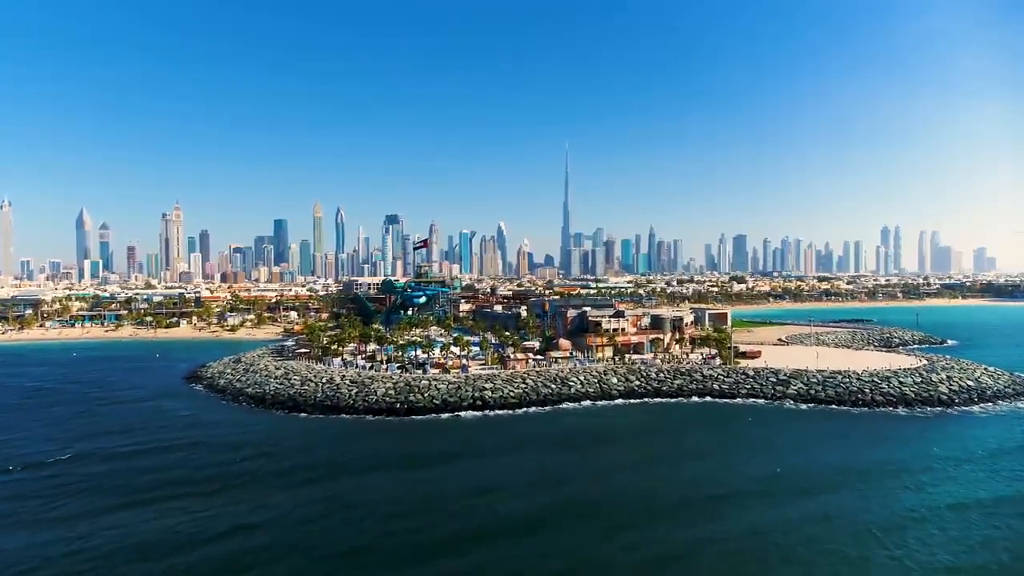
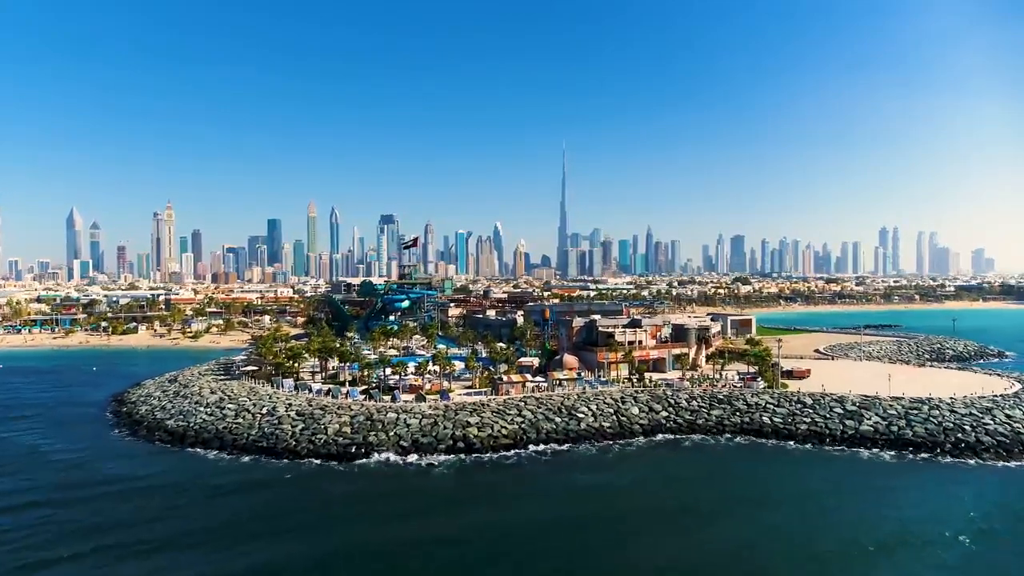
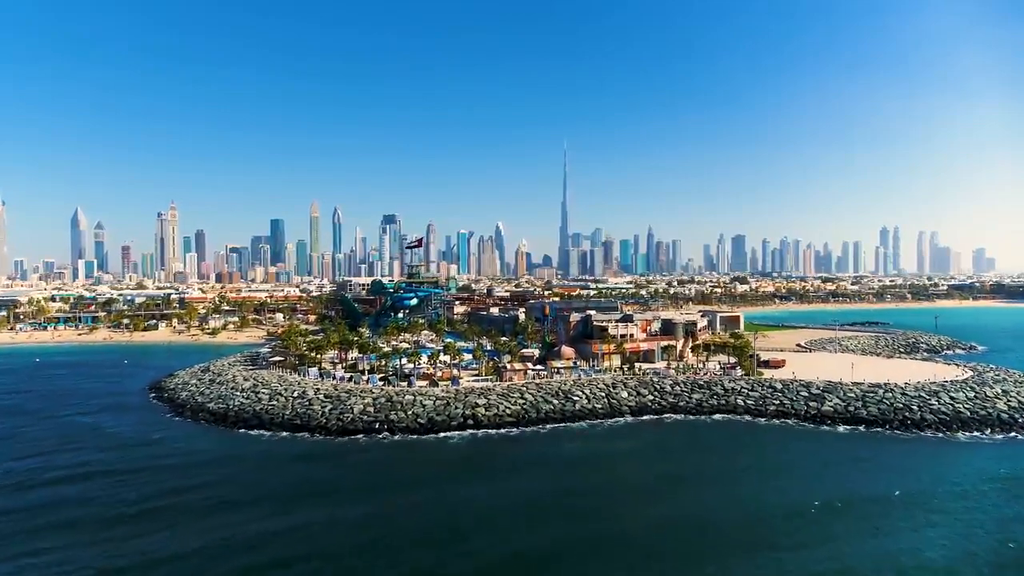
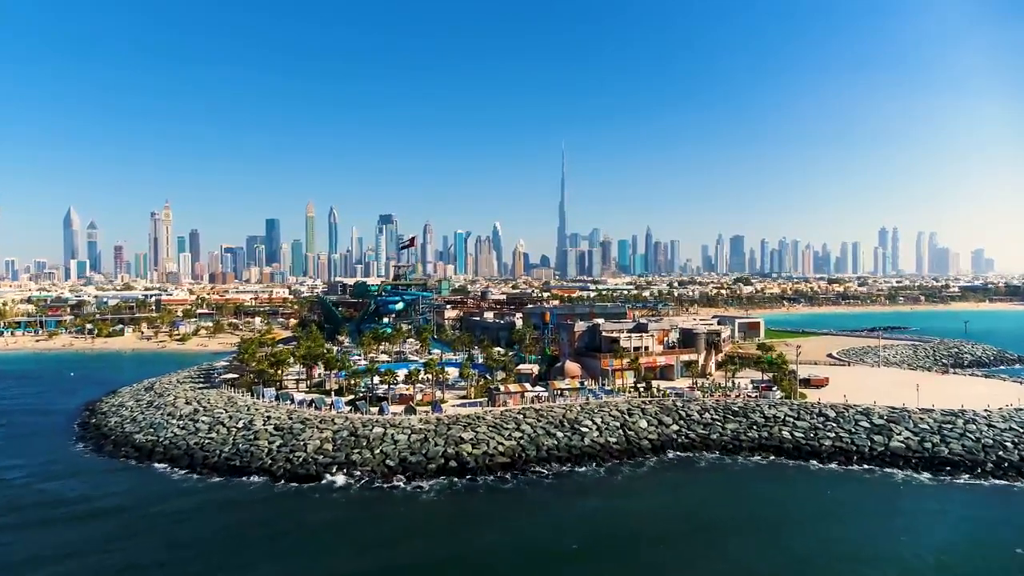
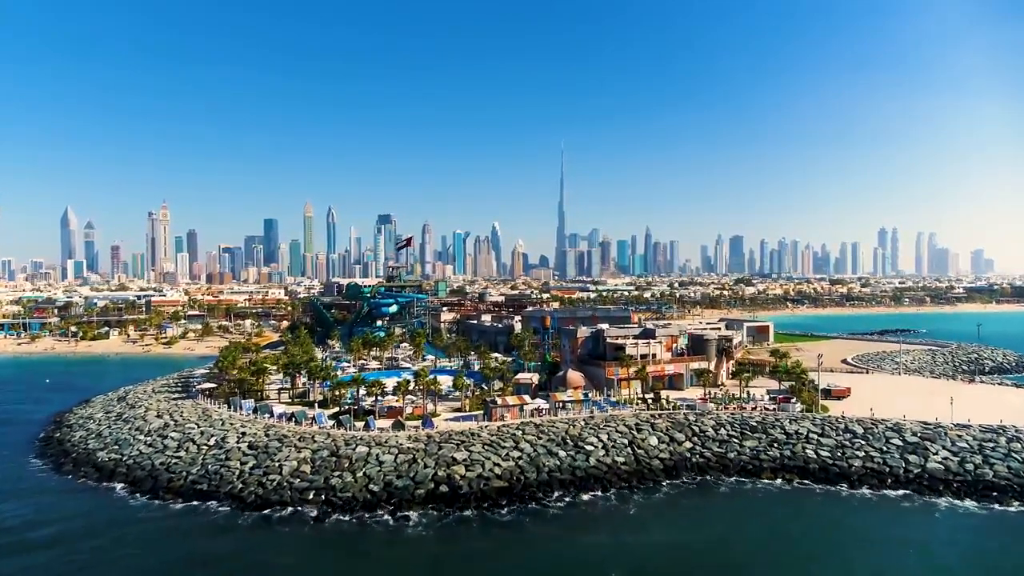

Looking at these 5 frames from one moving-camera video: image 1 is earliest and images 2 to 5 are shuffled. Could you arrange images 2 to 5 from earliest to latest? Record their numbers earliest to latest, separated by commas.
3, 2, 4, 5
